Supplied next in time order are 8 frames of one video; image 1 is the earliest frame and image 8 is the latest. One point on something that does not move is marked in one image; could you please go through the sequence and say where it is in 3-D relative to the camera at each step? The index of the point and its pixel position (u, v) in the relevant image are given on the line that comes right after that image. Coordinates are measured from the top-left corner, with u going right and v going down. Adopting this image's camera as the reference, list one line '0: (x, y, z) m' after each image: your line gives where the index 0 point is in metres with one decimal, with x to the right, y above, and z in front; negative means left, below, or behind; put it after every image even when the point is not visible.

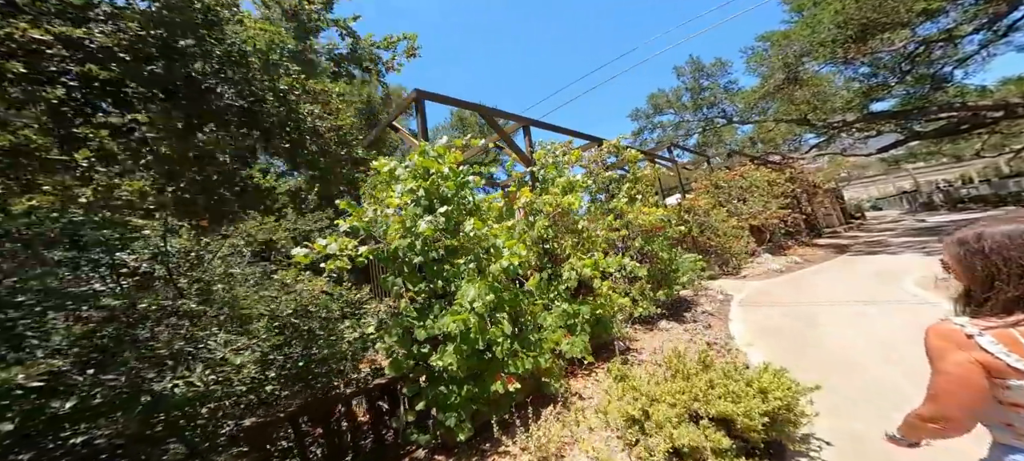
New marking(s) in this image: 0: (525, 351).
0: (+0.1, -1.0, +3.4) m
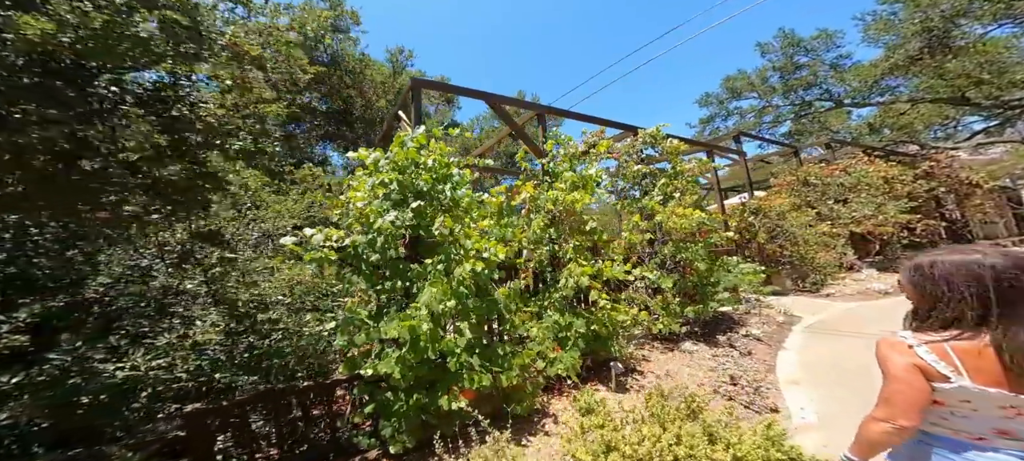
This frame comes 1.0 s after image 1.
0: (-0.2, -1.0, +3.1) m
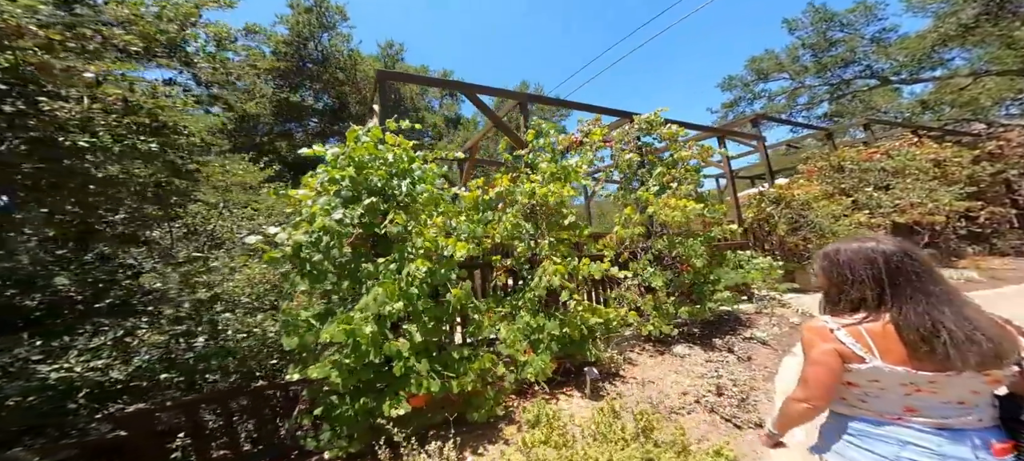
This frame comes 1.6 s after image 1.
0: (-0.5, -1.0, +2.9) m
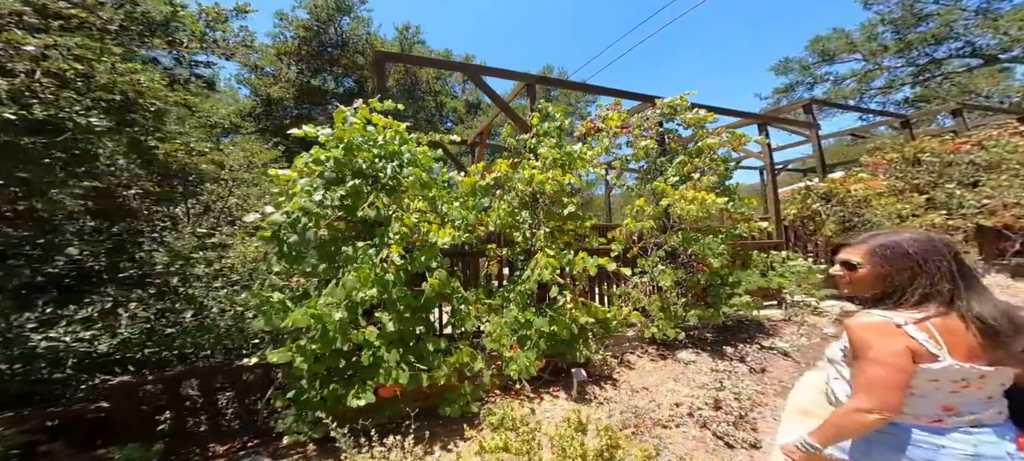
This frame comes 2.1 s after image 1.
0: (-0.7, -0.9, +2.8) m
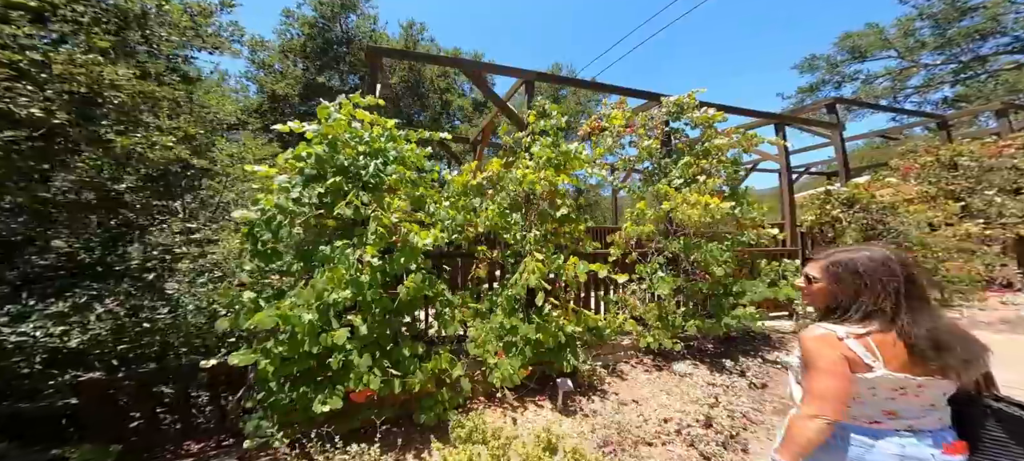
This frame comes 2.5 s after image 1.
0: (-0.9, -0.9, +2.7) m
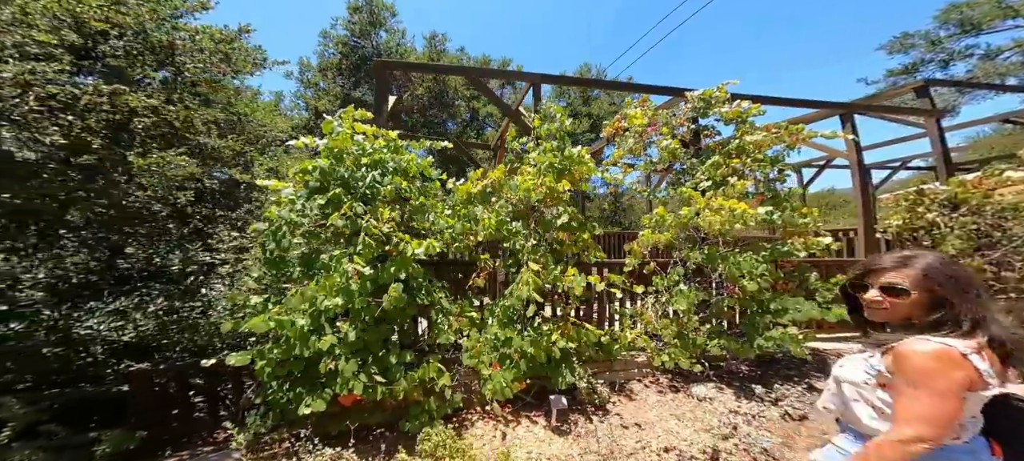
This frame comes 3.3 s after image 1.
0: (-1.0, -1.0, +2.8) m
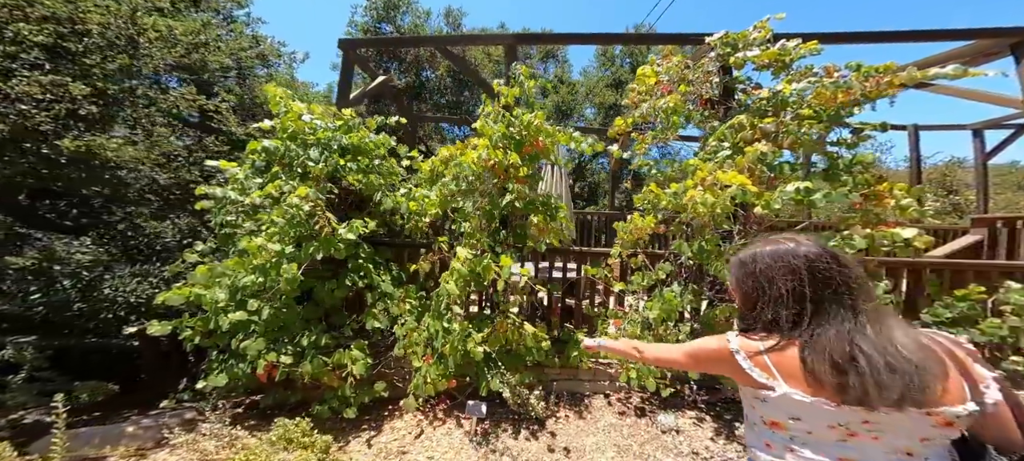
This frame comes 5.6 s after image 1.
0: (-1.6, -0.9, +2.8) m
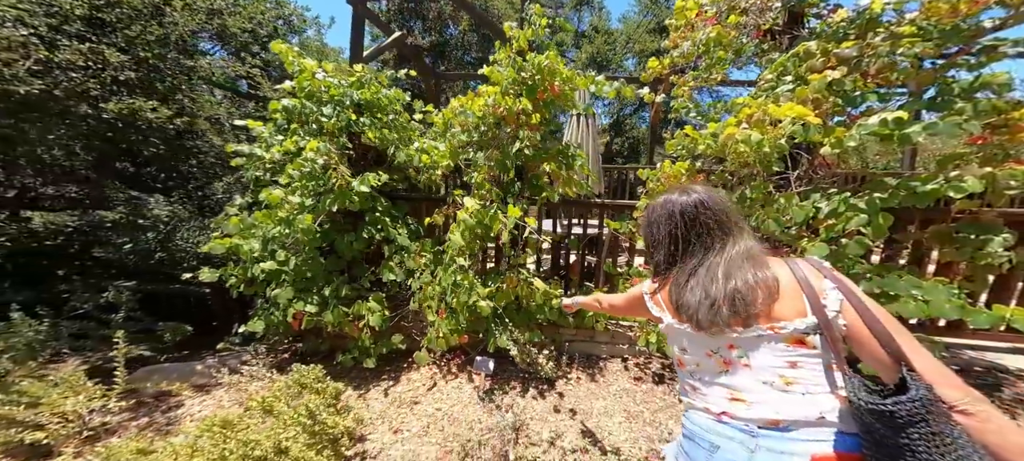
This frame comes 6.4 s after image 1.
0: (-1.5, -0.5, +2.9) m
